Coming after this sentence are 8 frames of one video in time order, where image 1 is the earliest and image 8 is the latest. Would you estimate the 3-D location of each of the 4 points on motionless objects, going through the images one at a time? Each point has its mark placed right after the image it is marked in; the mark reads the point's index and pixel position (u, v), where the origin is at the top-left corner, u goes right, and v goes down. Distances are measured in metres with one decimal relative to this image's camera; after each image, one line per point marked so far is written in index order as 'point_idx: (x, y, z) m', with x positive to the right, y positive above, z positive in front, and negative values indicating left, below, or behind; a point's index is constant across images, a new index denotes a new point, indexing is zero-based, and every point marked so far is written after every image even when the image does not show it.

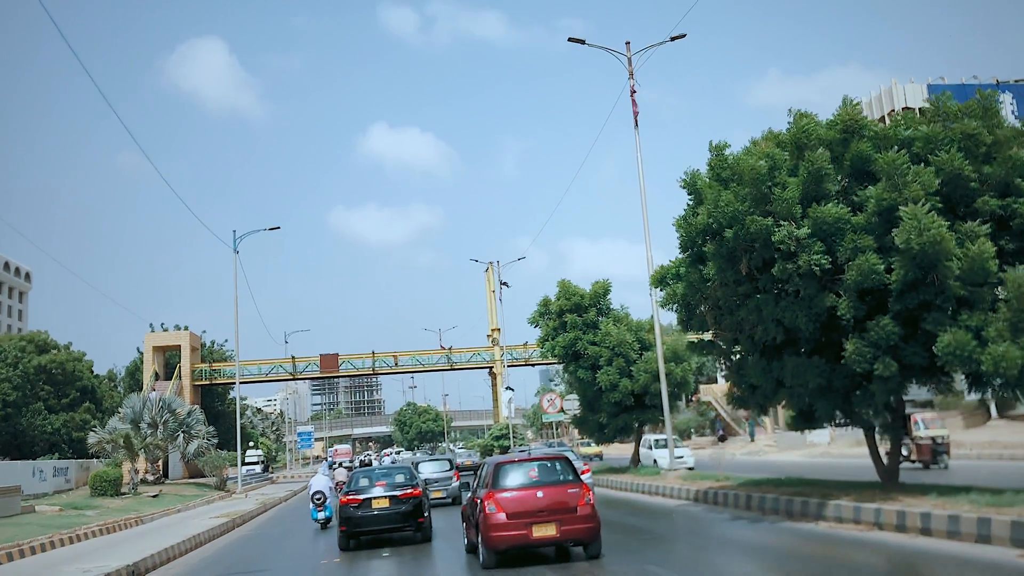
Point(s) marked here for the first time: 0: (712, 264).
0: (+3.0, +0.4, +14.6) m
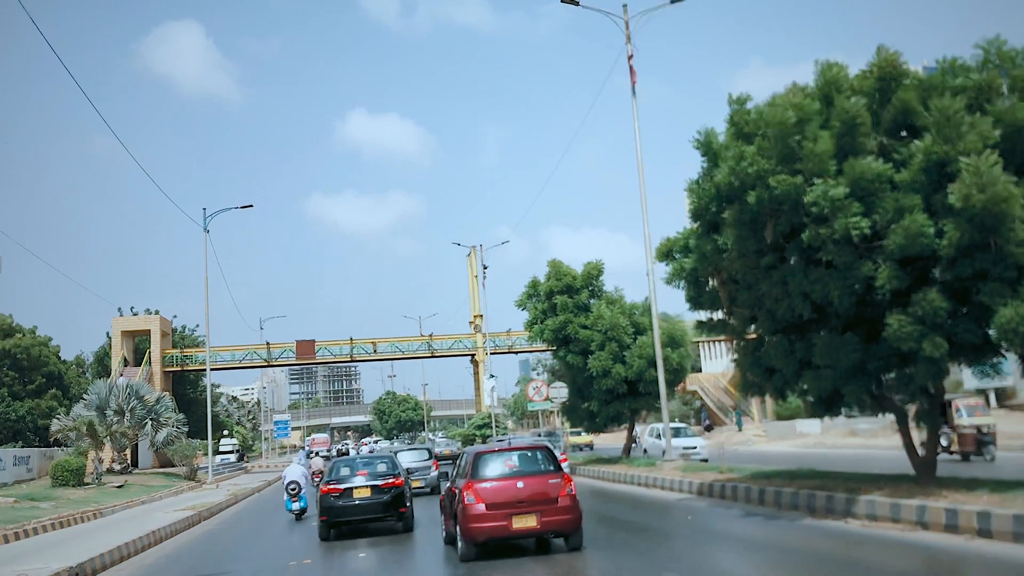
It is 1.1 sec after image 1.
0: (+2.9, +0.7, +13.1) m
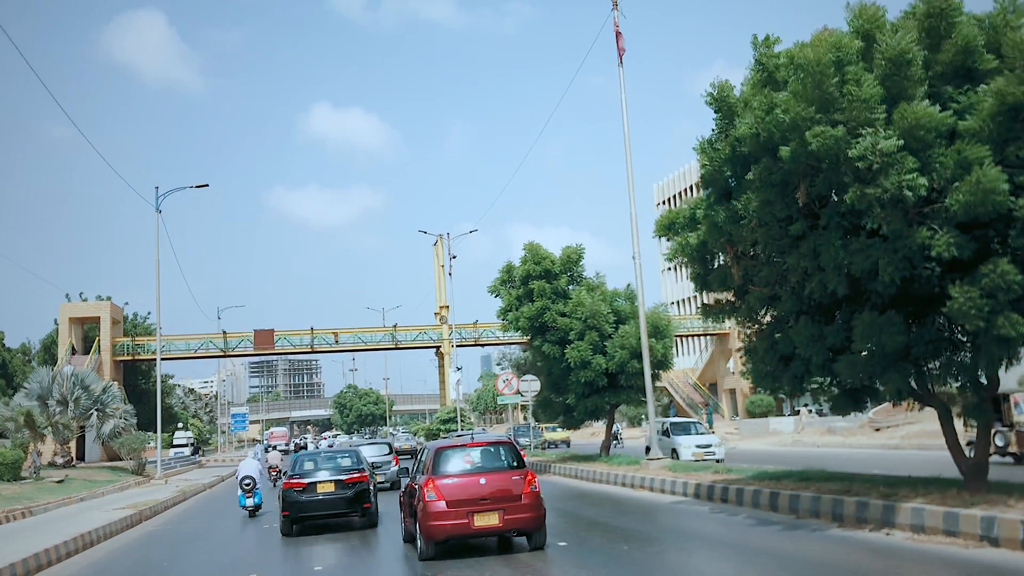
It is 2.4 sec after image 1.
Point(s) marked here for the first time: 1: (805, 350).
0: (+2.8, +1.0, +11.3) m
1: (+3.4, -0.7, +11.5) m
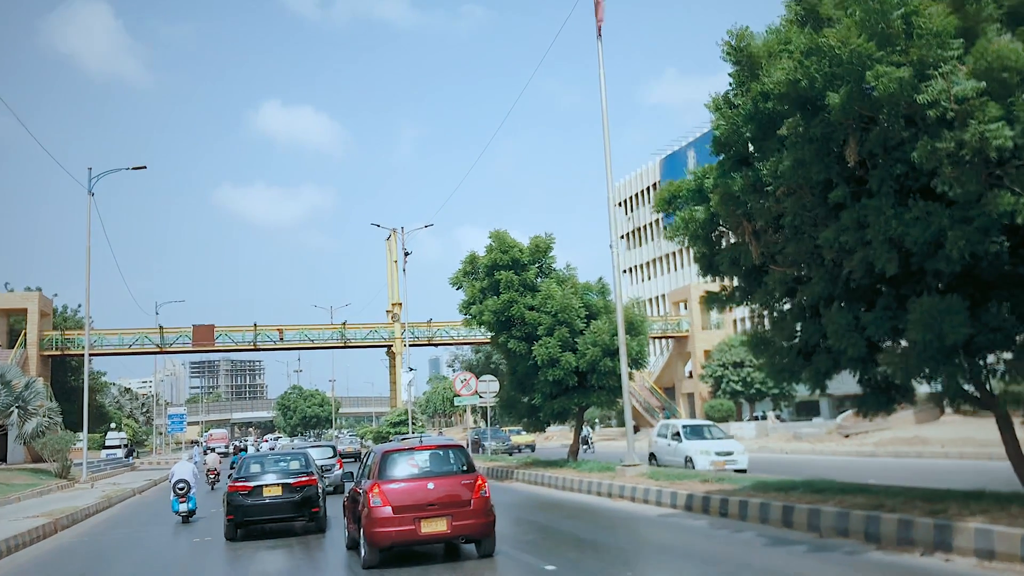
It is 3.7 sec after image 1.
0: (+2.7, +1.3, +9.6) m
1: (+3.2, -0.5, +9.7) m
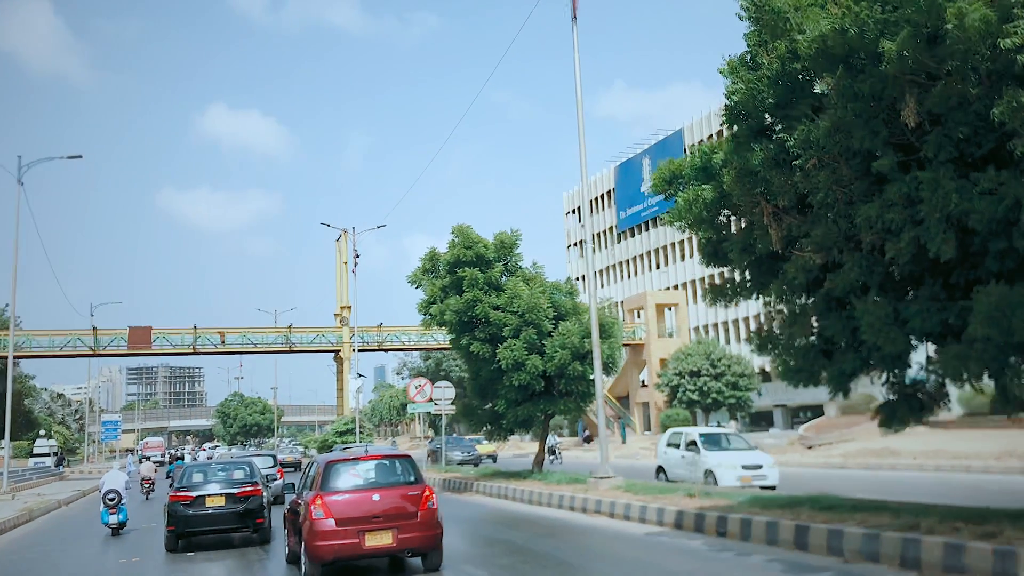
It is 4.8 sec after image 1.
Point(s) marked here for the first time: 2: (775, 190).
0: (+2.6, +1.4, +8.3) m
1: (+3.2, -0.4, +8.4) m
2: (+2.5, +0.9, +9.2) m
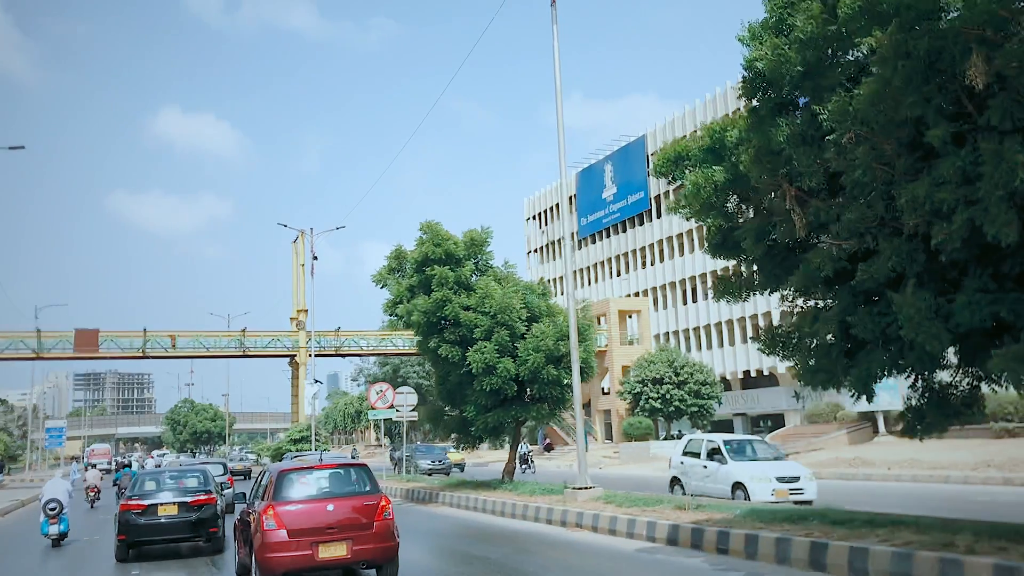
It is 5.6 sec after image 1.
0: (+2.6, +1.5, +7.3) m
1: (+3.1, -0.3, +7.5) m
2: (+2.5, +1.0, +8.2) m
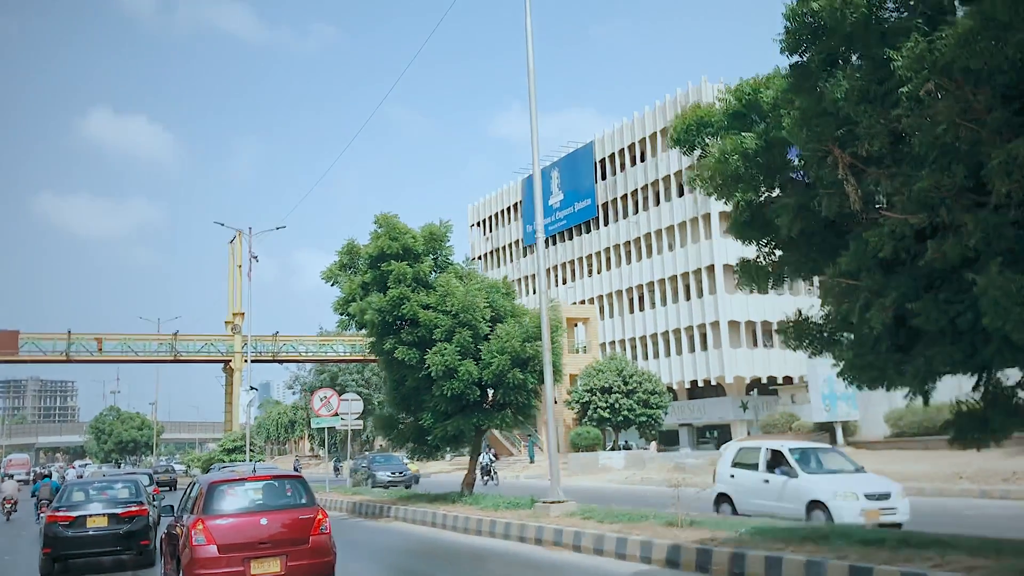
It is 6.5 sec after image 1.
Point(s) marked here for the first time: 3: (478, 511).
0: (+2.7, +1.6, +6.1) m
1: (+3.2, -0.2, +6.3) m
2: (+2.5, +1.1, +7.0) m
3: (-0.6, -4.0, +17.5) m
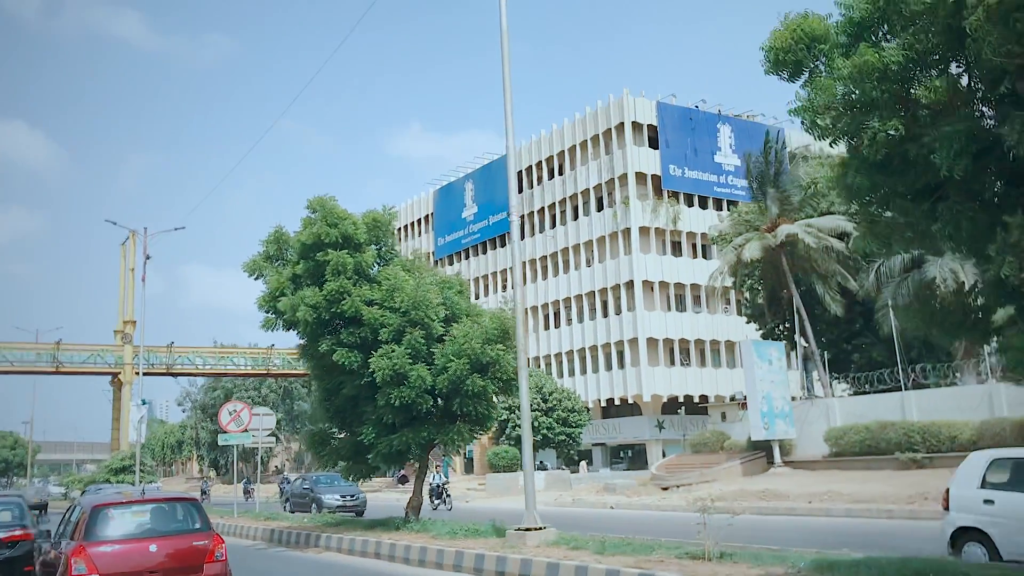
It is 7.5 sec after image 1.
0: (+3.4, +1.9, +4.2) m
1: (+3.8, +0.1, +4.4) m
2: (+3.1, +1.4, +5.1) m
3: (-1.2, -3.9, +15.0) m
